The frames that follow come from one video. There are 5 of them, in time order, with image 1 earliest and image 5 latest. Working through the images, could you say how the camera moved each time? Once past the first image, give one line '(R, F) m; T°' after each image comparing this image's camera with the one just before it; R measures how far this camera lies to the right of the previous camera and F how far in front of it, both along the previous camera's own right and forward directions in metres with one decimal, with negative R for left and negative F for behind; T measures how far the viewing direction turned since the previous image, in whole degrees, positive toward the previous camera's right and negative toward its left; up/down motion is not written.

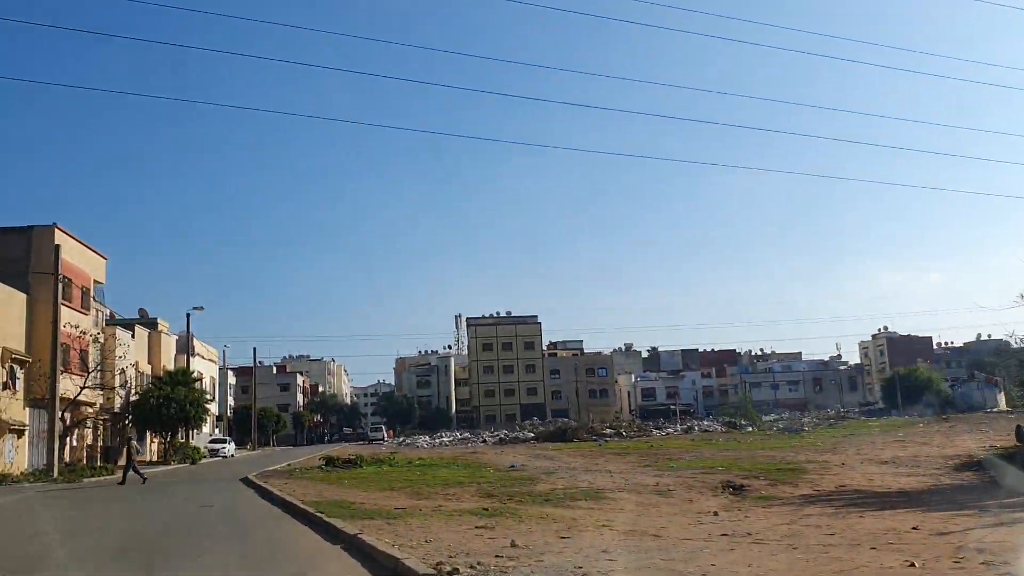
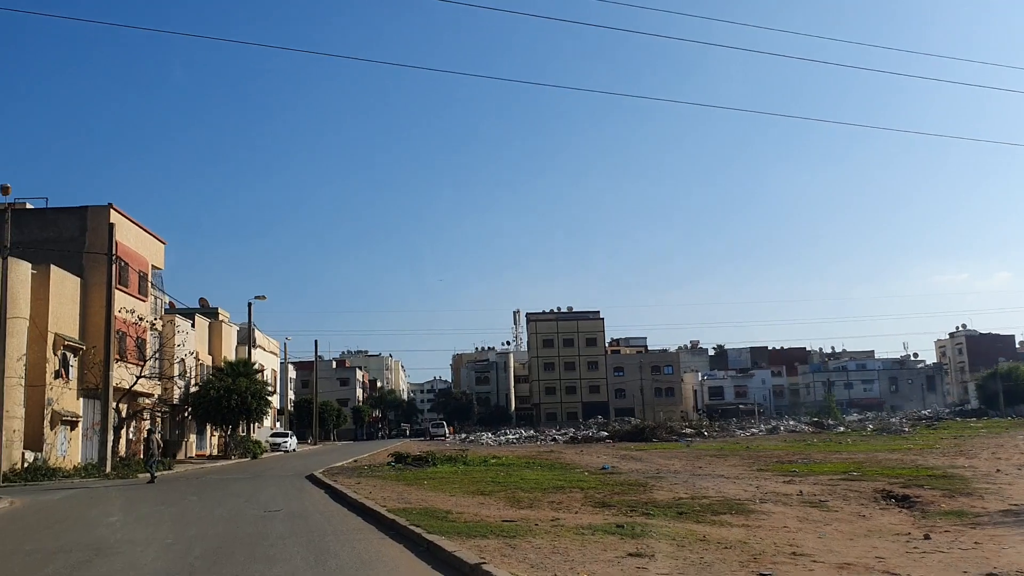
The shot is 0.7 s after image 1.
(-1.3, +3.4) m; -4°
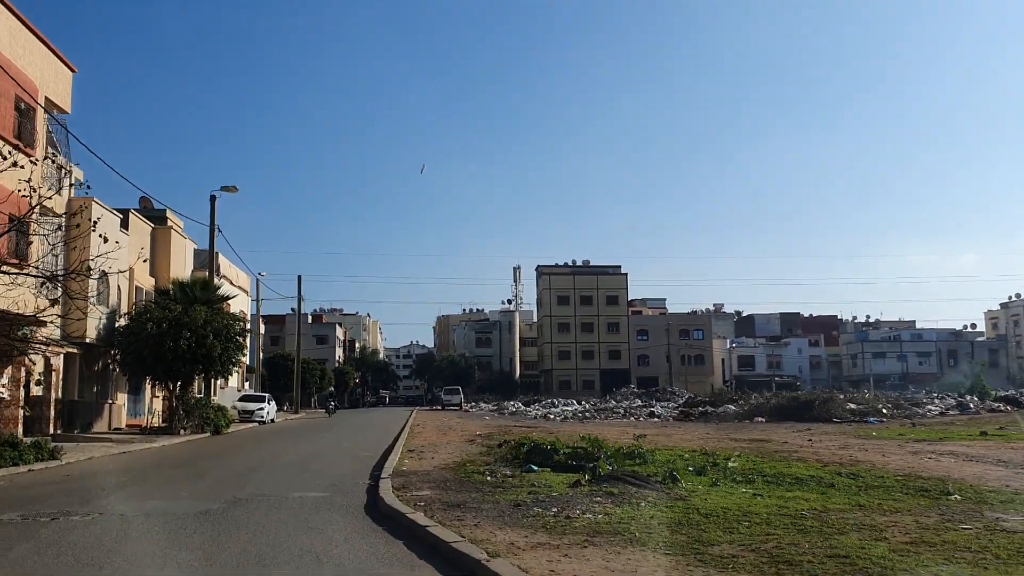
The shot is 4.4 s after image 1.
(-5.9, +19.3) m; +2°
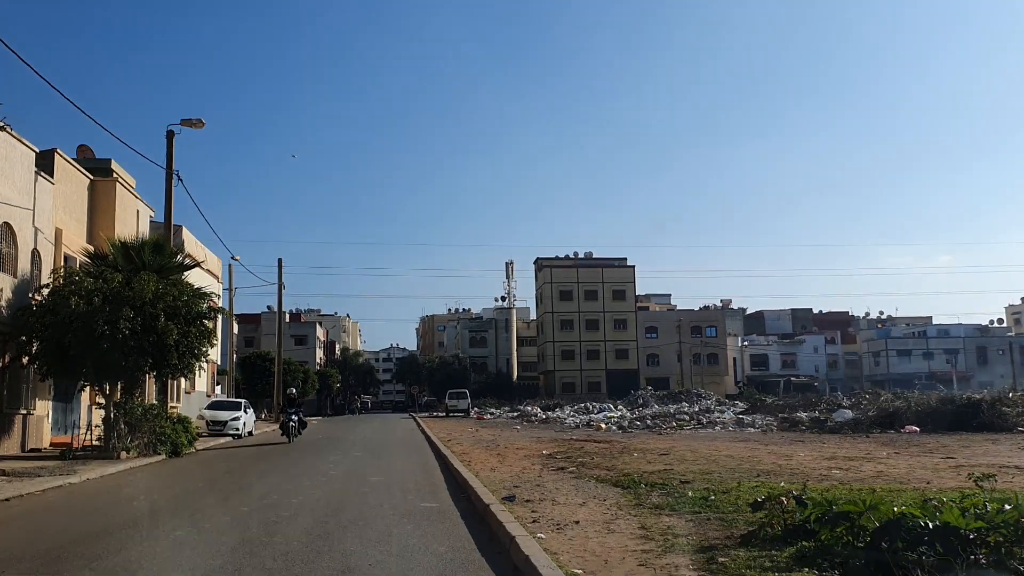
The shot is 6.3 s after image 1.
(-2.9, +9.8) m; +2°
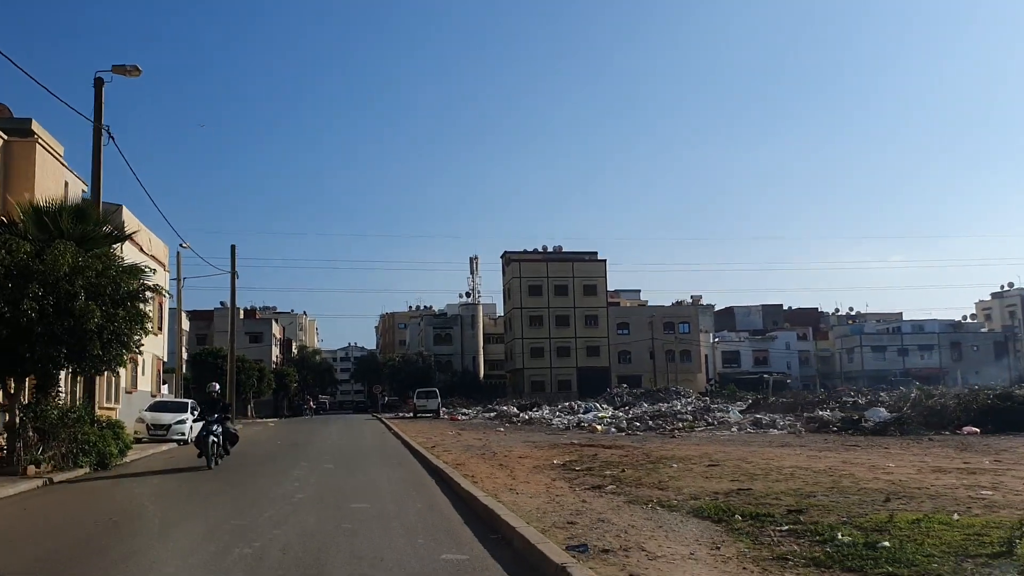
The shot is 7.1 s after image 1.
(-1.1, +4.3) m; +3°
